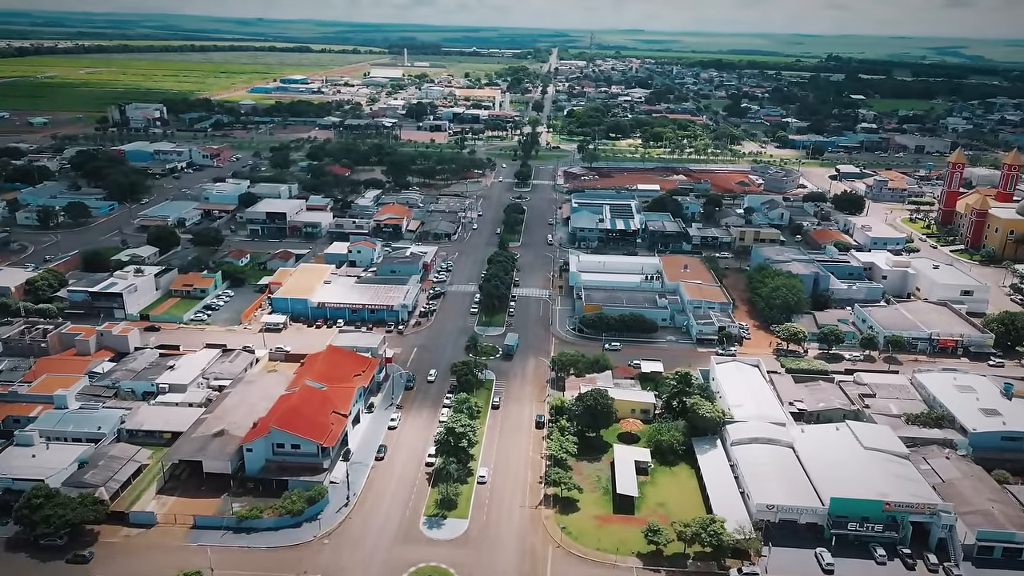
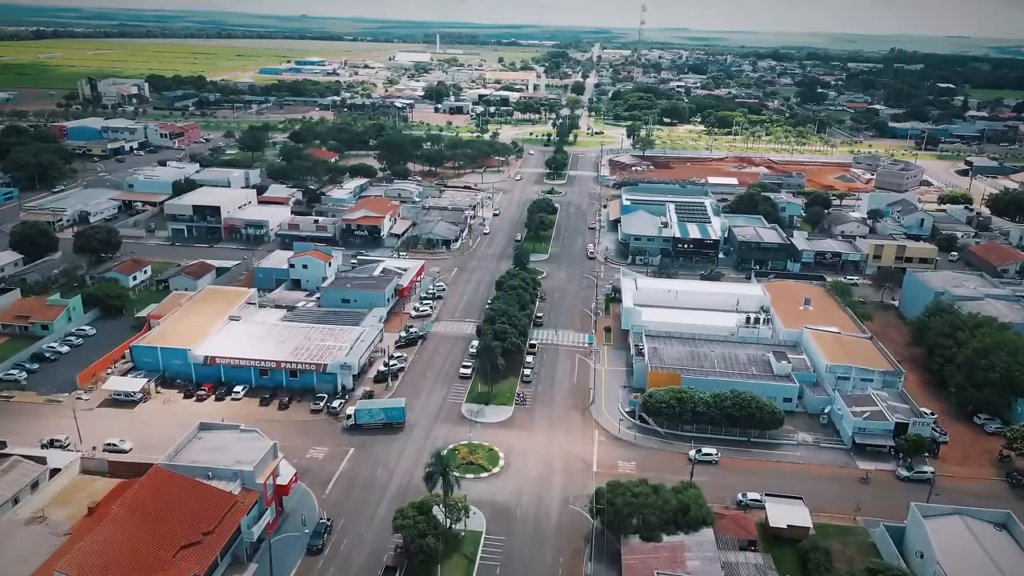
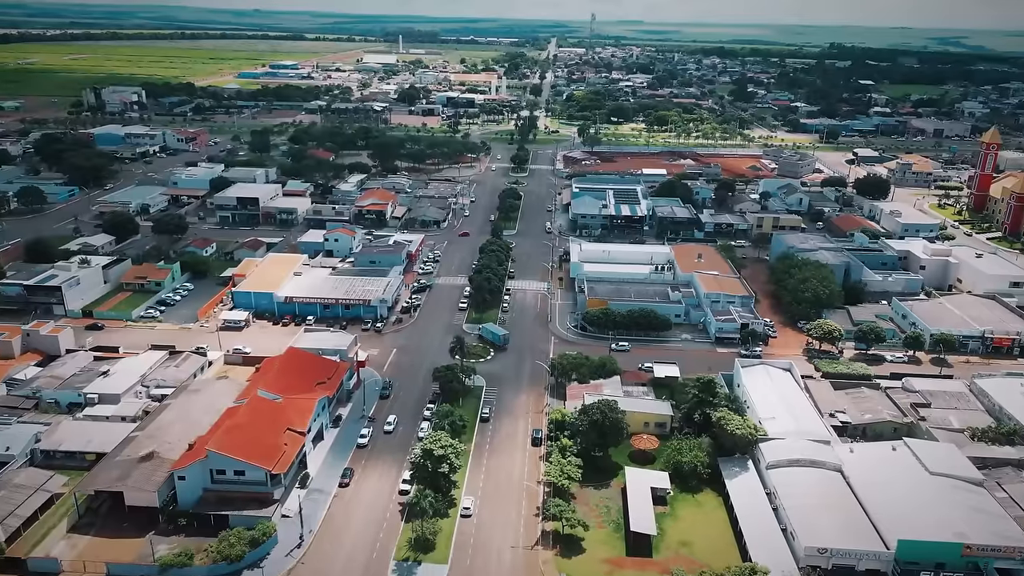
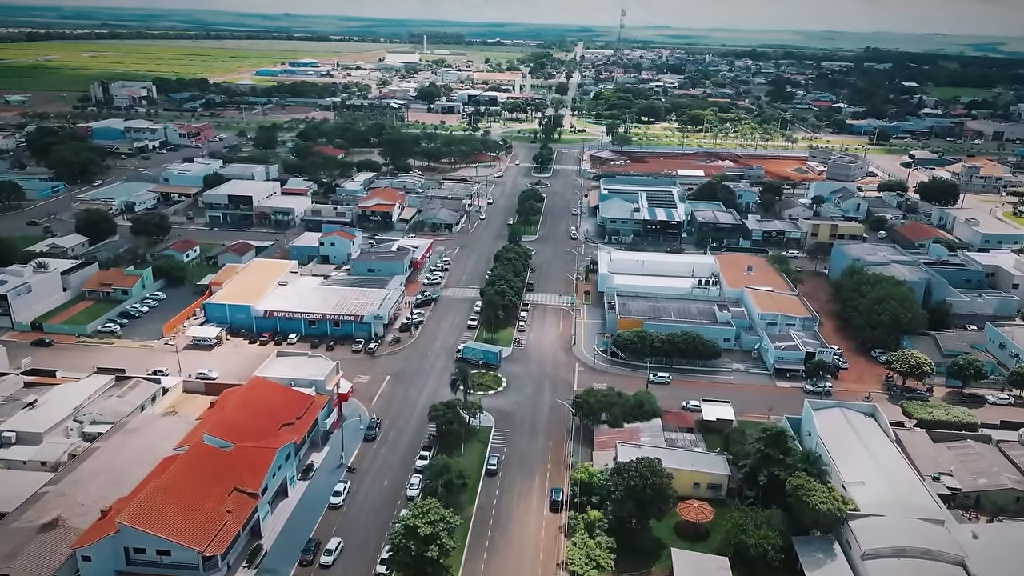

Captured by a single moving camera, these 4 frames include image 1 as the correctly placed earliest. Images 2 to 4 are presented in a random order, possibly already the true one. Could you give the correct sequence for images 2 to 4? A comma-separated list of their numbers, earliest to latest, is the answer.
3, 4, 2
